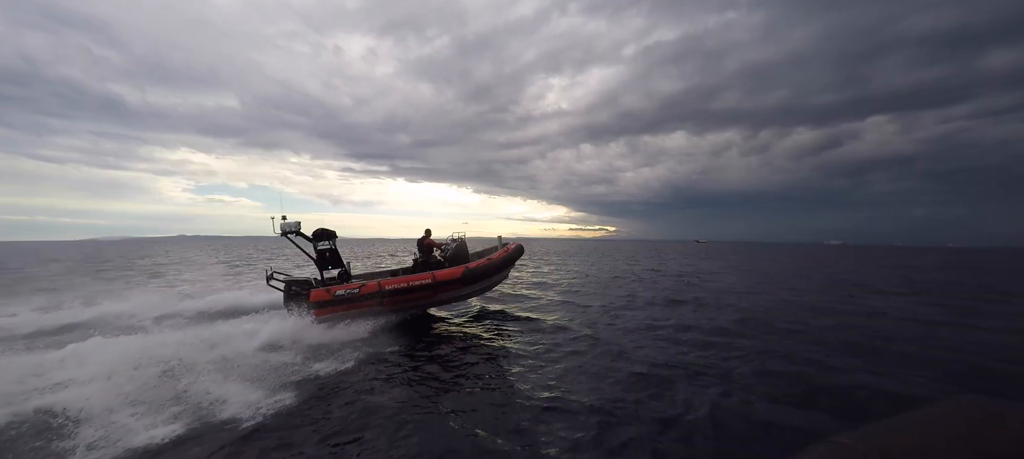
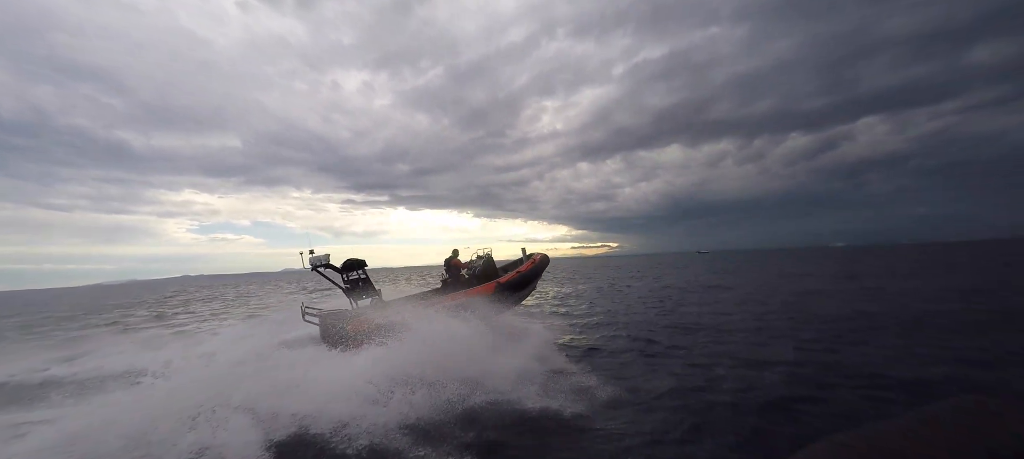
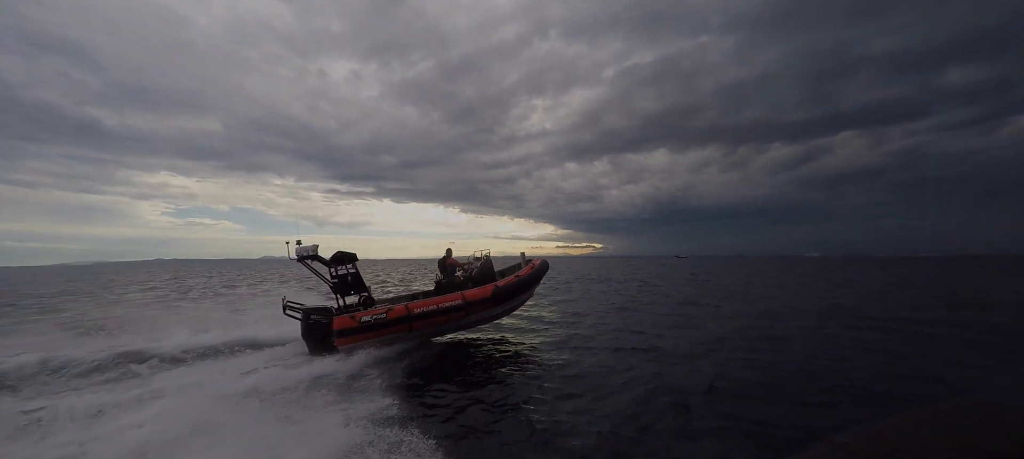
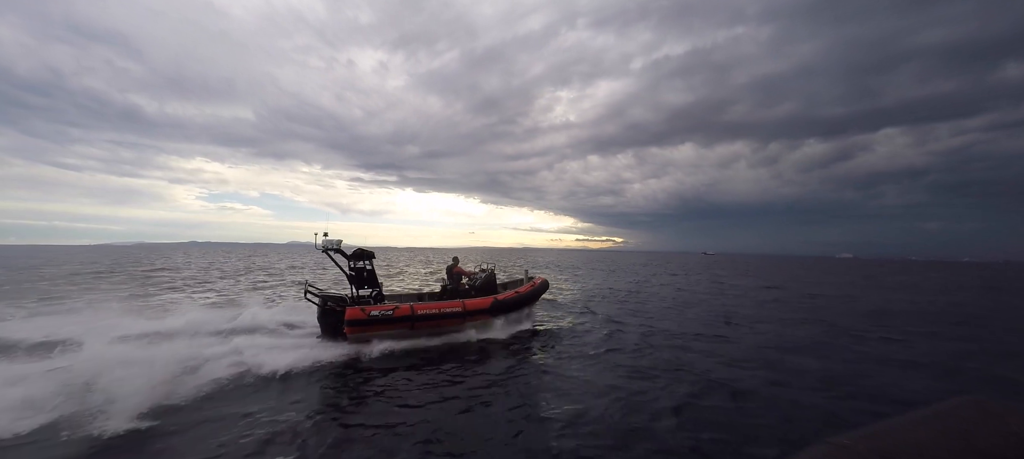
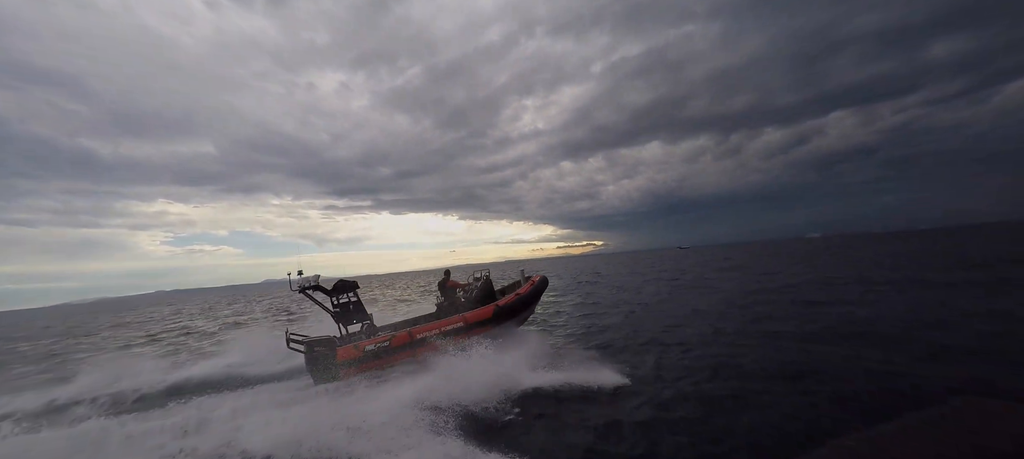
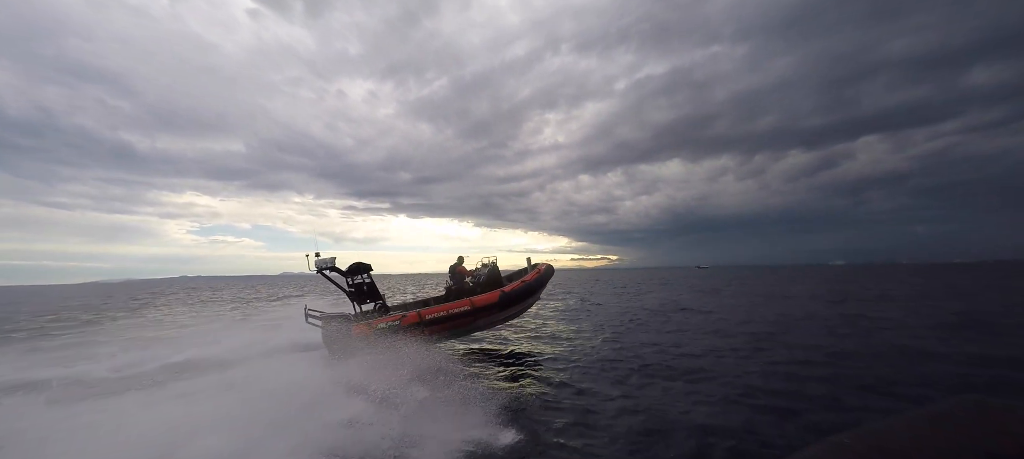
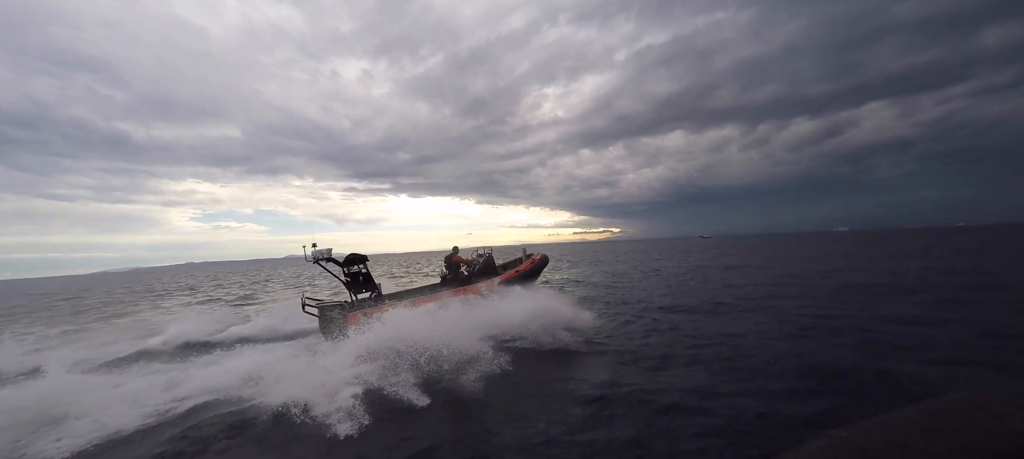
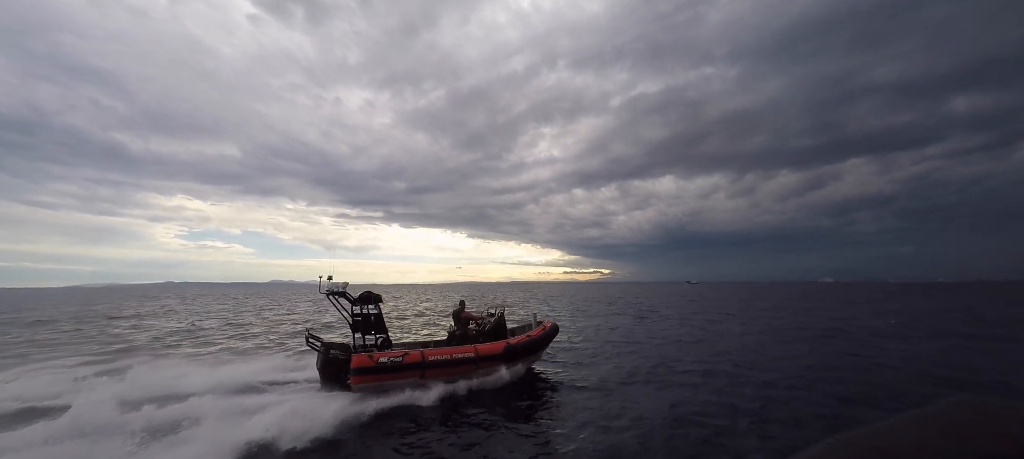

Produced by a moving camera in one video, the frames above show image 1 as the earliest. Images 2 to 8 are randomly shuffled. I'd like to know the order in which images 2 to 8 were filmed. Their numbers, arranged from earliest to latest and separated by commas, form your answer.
4, 7, 2, 6, 8, 5, 3
